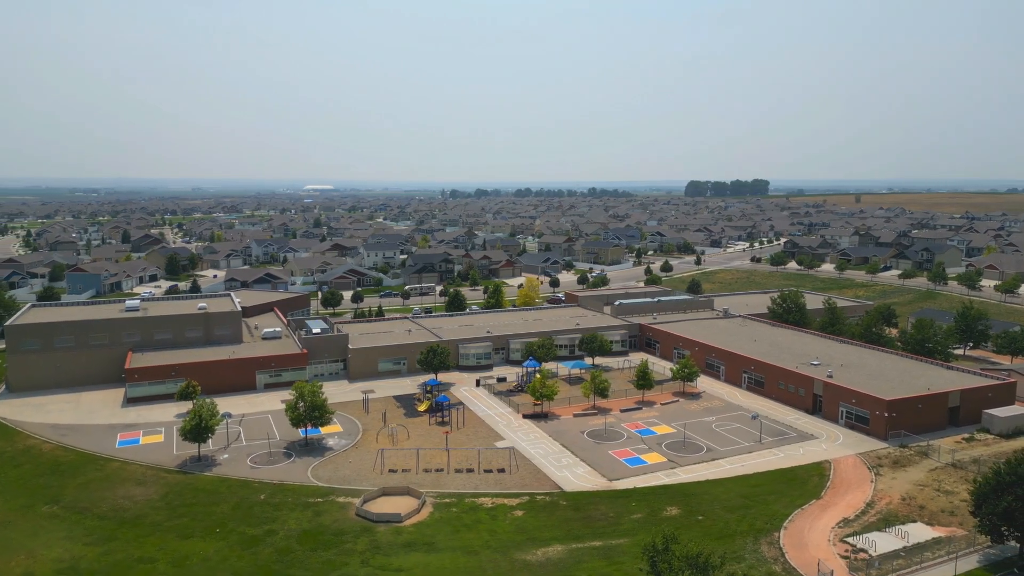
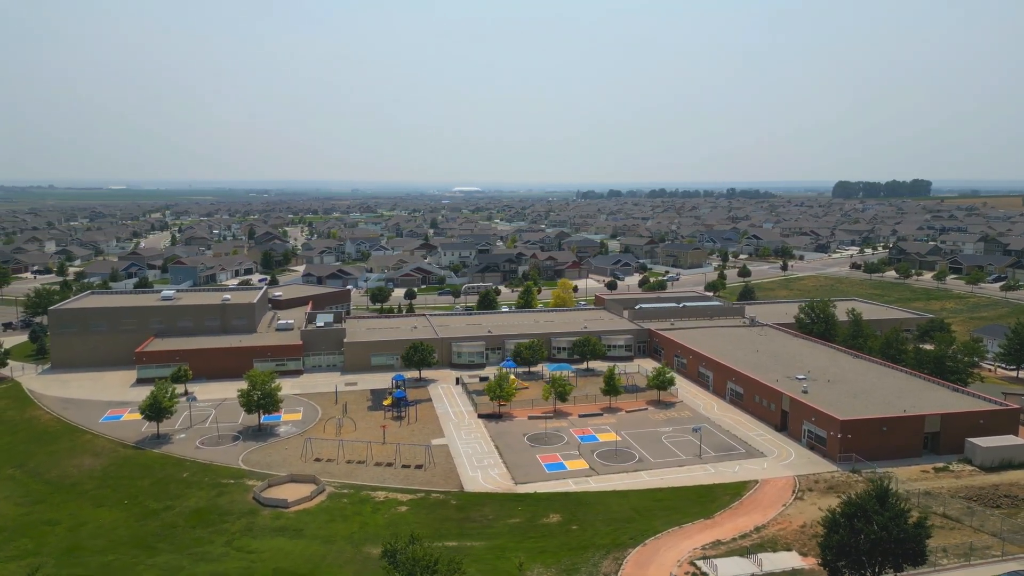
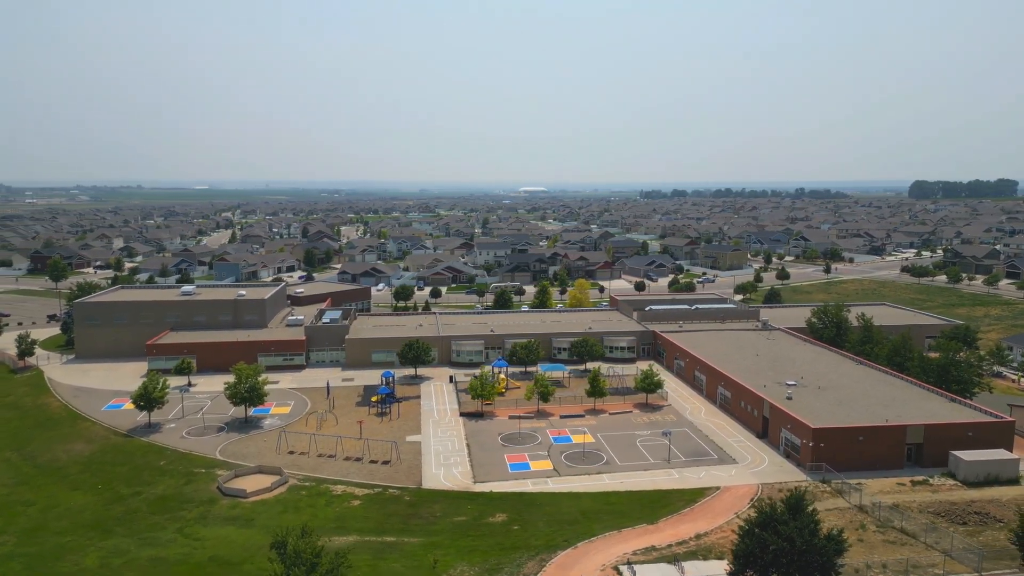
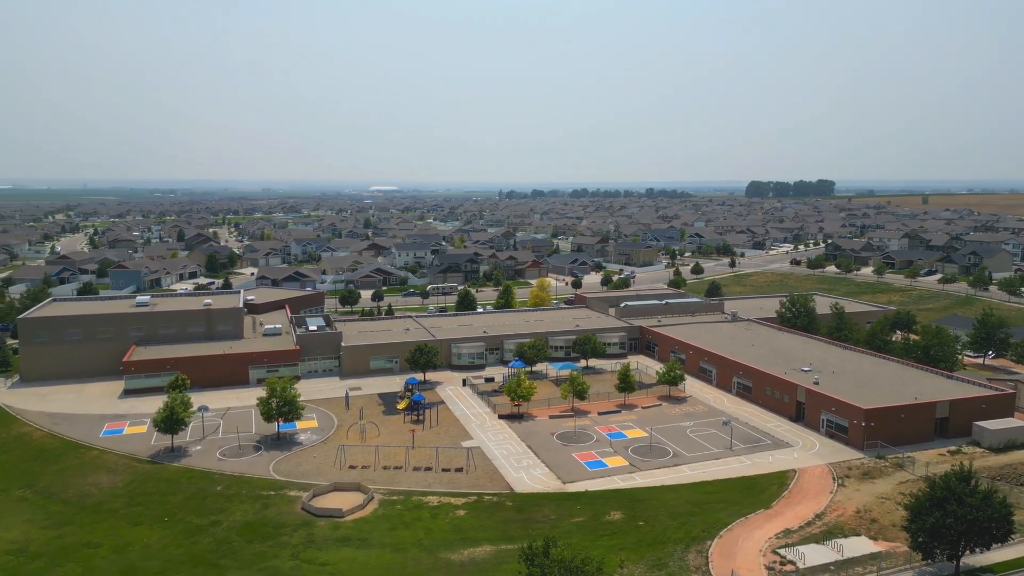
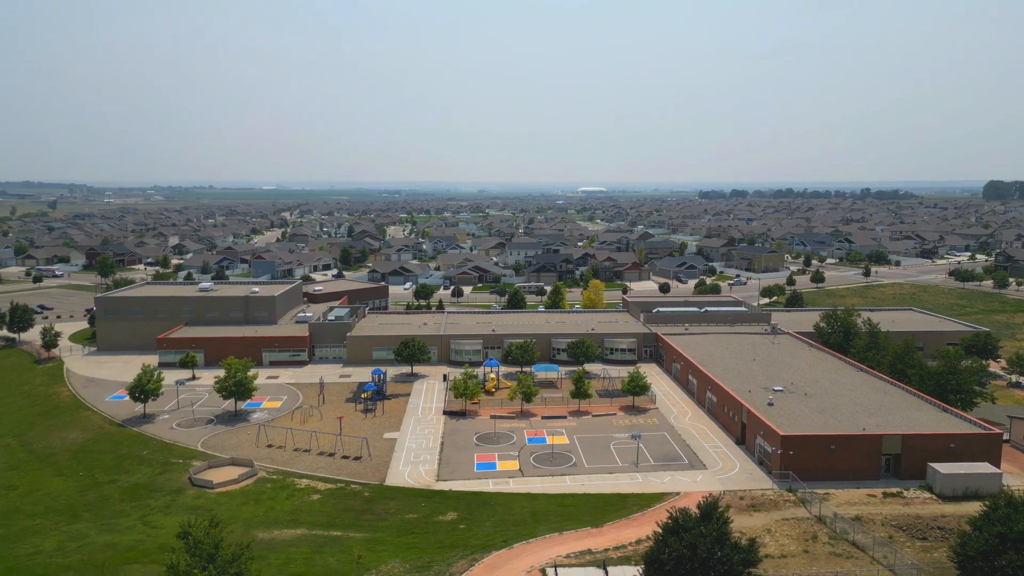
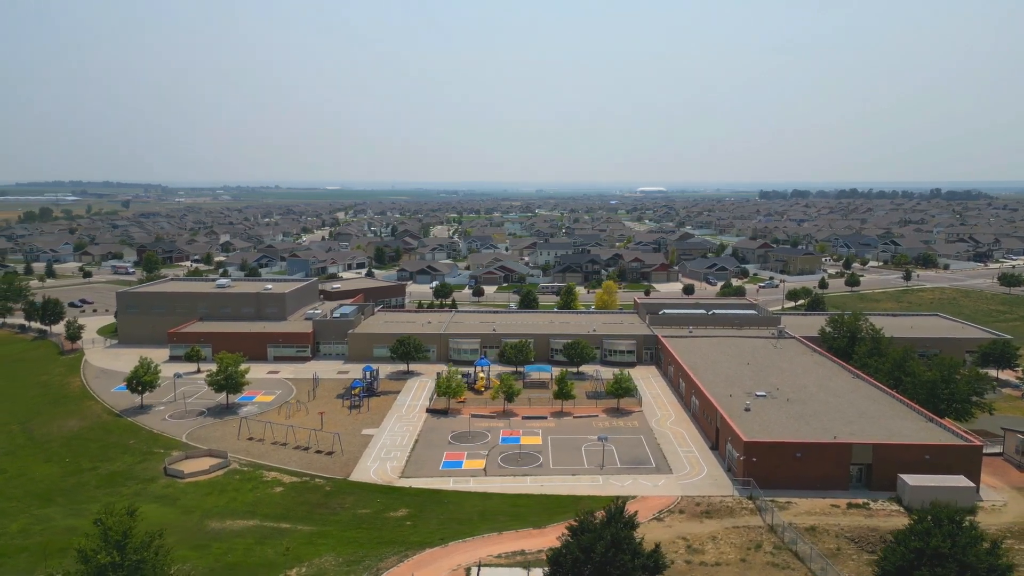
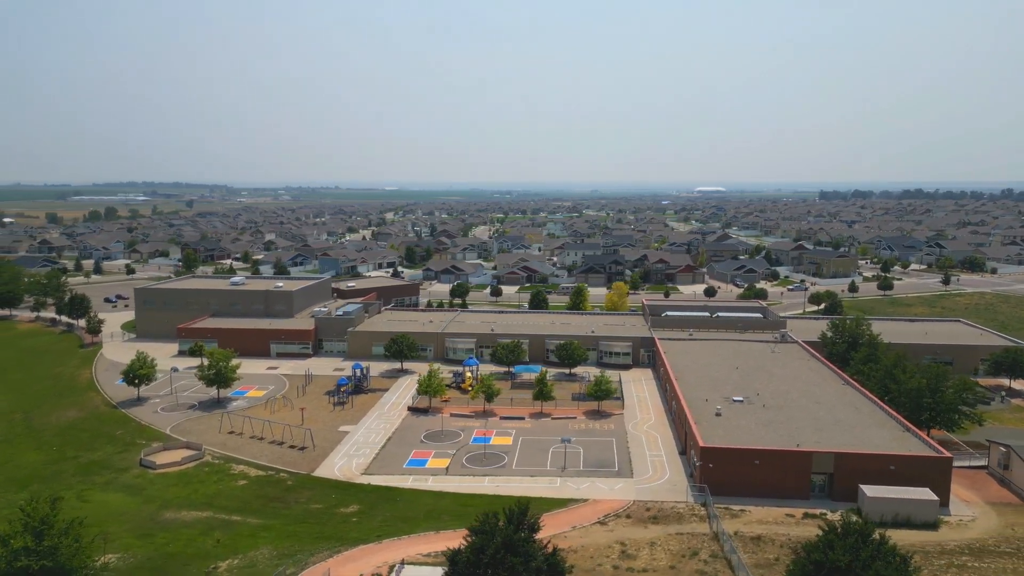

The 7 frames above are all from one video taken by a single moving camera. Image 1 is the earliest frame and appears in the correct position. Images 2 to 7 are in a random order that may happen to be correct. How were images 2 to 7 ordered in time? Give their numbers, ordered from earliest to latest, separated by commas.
4, 2, 3, 5, 6, 7
